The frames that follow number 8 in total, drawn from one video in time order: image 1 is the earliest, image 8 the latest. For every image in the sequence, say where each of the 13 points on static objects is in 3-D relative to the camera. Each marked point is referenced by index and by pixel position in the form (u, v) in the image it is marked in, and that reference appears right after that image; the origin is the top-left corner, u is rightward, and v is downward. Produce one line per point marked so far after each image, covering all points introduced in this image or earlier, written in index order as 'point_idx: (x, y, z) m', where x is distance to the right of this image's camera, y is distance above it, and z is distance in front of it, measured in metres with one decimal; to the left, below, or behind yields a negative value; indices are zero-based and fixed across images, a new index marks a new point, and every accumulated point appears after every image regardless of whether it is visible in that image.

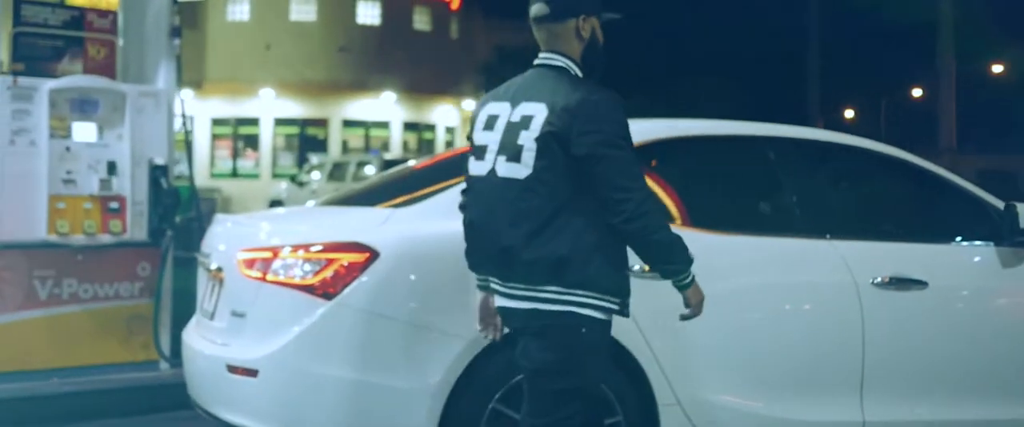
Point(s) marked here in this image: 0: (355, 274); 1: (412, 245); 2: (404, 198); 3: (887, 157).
0: (-0.4, -0.2, +4.1) m
1: (-0.3, -0.1, +4.2) m
2: (-0.3, 0.0, +4.6) m
3: (+1.2, +0.2, +5.0) m
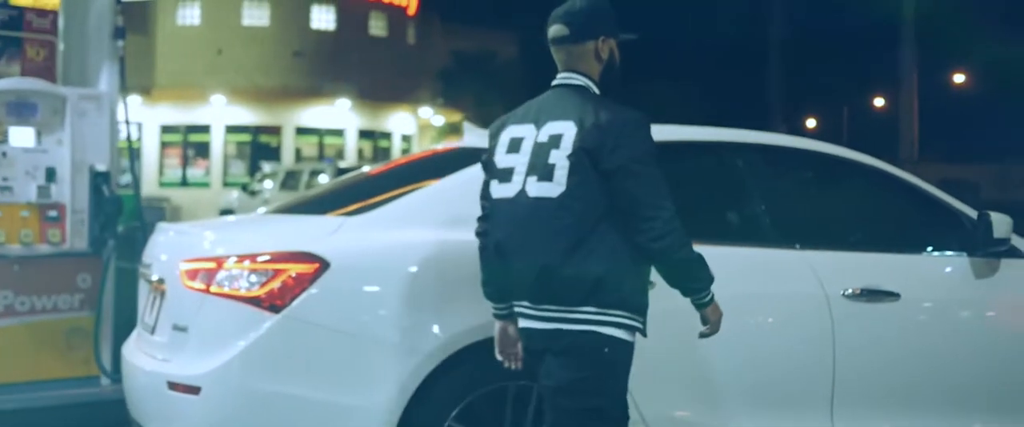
0: (-0.5, -0.2, +3.9) m
1: (-0.4, -0.1, +4.0) m
2: (-0.5, 0.0, +4.4) m
3: (+1.1, +0.2, +4.9) m
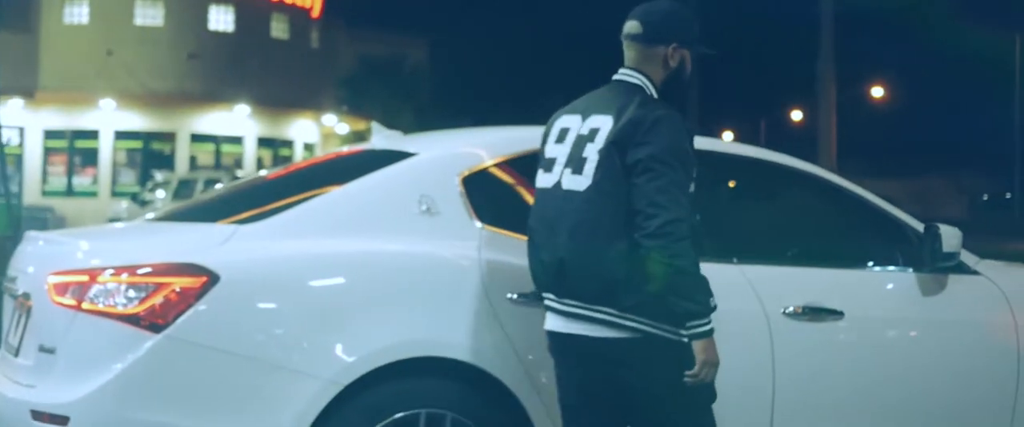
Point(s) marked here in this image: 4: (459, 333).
0: (-0.7, -0.2, +3.5) m
1: (-0.6, -0.1, +3.6) m
2: (-0.7, 0.0, +4.0) m
3: (+0.8, +0.1, +4.5) m
4: (-0.1, -0.3, +3.8) m
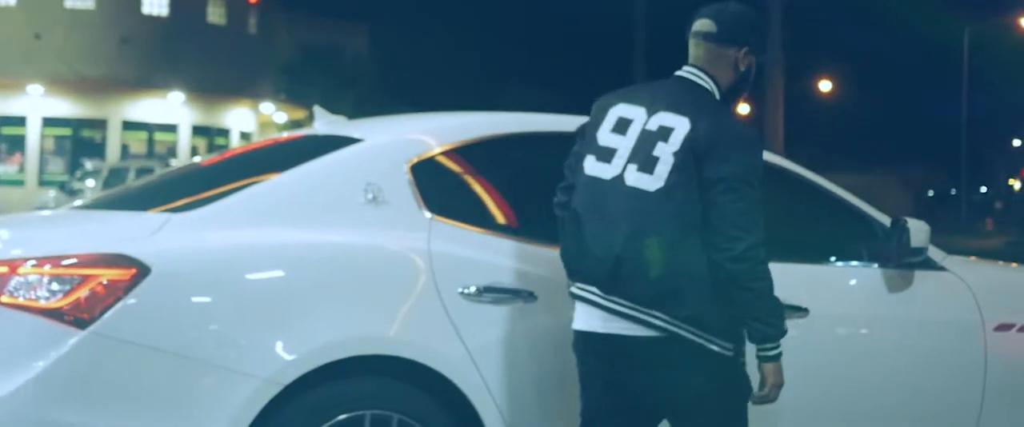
0: (-0.8, -0.2, +3.3) m
1: (-0.7, -0.1, +3.4) m
2: (-0.8, 0.0, +3.8) m
3: (+0.7, +0.1, +4.3) m
4: (-0.2, -0.3, +3.6) m
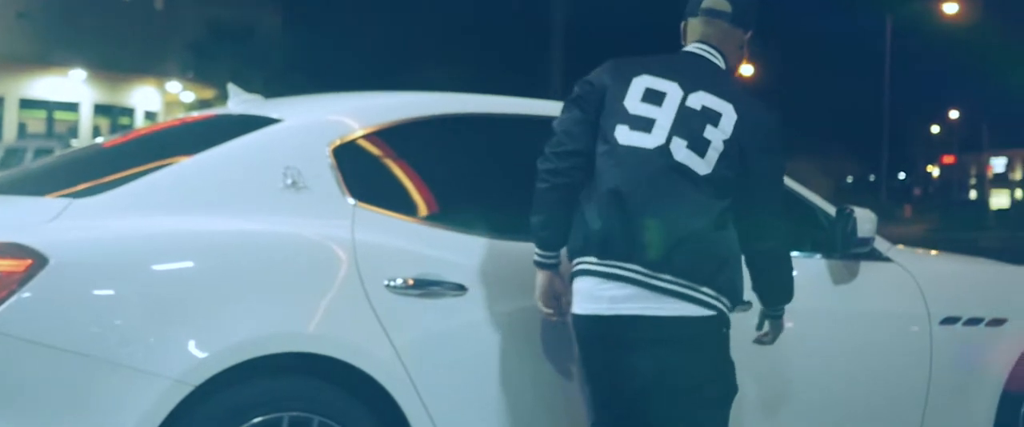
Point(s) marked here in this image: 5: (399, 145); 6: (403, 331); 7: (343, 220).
0: (-1.0, -0.1, +3.0) m
1: (-0.8, -0.1, +3.1) m
2: (-1.0, +0.1, +3.5) m
3: (+0.5, +0.2, +4.1) m
4: (-0.4, -0.2, +3.3) m
5: (-0.3, +0.2, +3.8) m
6: (-0.2, -0.3, +3.5) m
7: (-0.4, 0.0, +3.5) m
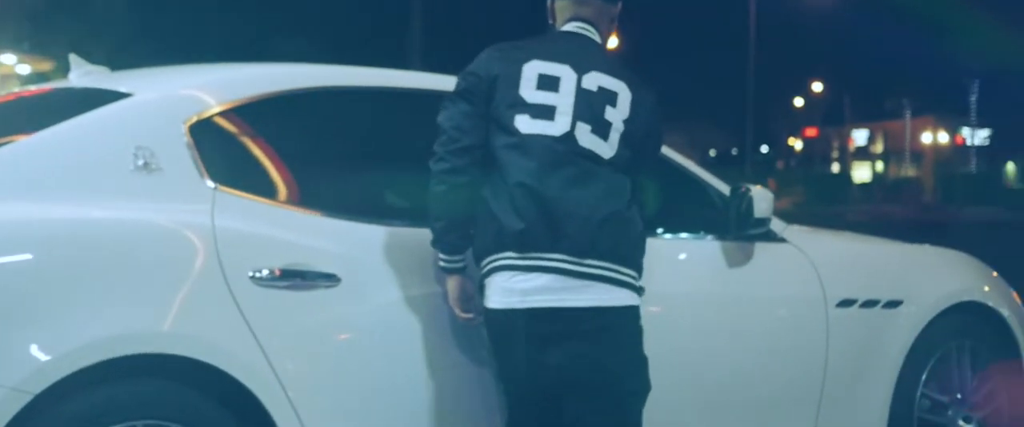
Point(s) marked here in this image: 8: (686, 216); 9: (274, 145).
0: (-1.2, -0.1, +2.6) m
1: (-1.0, -0.1, +2.7) m
2: (-1.2, +0.1, +3.1) m
3: (+0.2, +0.2, +3.9) m
4: (-0.6, -0.2, +3.0) m
5: (-0.6, +0.2, +3.5) m
6: (-0.5, -0.2, +3.1) m
7: (-0.6, 0.0, +3.2) m
8: (+0.3, 0.0, +3.9) m
9: (-0.5, +0.2, +3.5) m
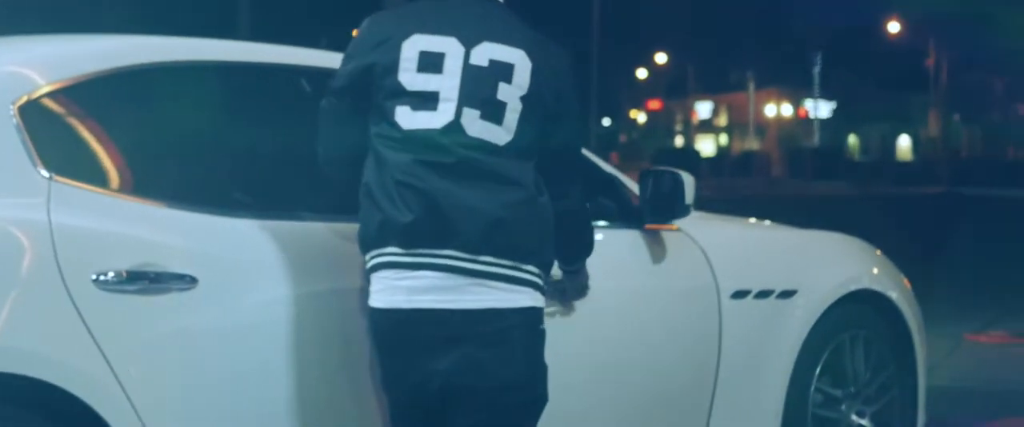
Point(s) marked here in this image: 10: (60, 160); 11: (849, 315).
0: (-1.3, -0.1, +2.1) m
1: (-1.2, -0.1, +2.2) m
2: (-1.4, +0.1, +2.6) m
3: (-0.1, +0.3, +3.5) m
4: (-0.8, -0.2, +2.6) m
5: (-0.8, +0.2, +3.1) m
6: (-0.7, -0.2, +2.7) m
7: (-0.8, 0.0, +2.8) m
8: (0.0, +0.1, +3.6) m
9: (-0.8, +0.2, +3.1) m
10: (-0.8, +0.1, +2.9) m
11: (+0.9, -0.3, +3.9) m
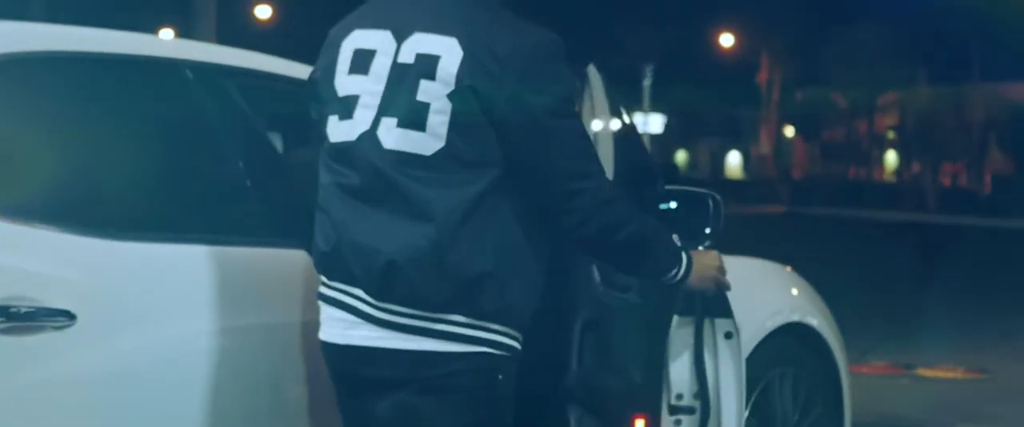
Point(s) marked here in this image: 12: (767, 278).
0: (-1.2, -0.2, +1.4) m
1: (-1.1, -0.1, +1.6) m
2: (-1.4, +0.1, +1.9) m
3: (-0.3, +0.2, +3.0) m
4: (-0.8, -0.2, +2.0) m
5: (-0.9, +0.2, +2.5) m
6: (-0.7, -0.3, +2.2) m
7: (-0.9, 0.0, +2.2) m
8: (-0.1, 0.0, +3.1) m
9: (-0.9, +0.1, +2.5) m
10: (-0.9, +0.1, +2.3) m
11: (+0.6, -0.3, +3.6) m
12: (+0.6, -0.2, +3.6) m
